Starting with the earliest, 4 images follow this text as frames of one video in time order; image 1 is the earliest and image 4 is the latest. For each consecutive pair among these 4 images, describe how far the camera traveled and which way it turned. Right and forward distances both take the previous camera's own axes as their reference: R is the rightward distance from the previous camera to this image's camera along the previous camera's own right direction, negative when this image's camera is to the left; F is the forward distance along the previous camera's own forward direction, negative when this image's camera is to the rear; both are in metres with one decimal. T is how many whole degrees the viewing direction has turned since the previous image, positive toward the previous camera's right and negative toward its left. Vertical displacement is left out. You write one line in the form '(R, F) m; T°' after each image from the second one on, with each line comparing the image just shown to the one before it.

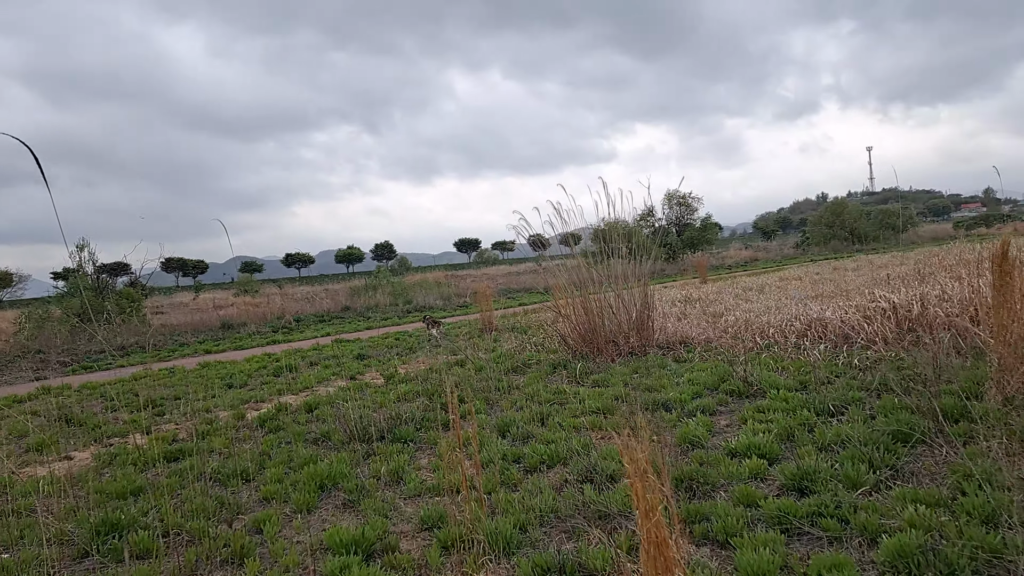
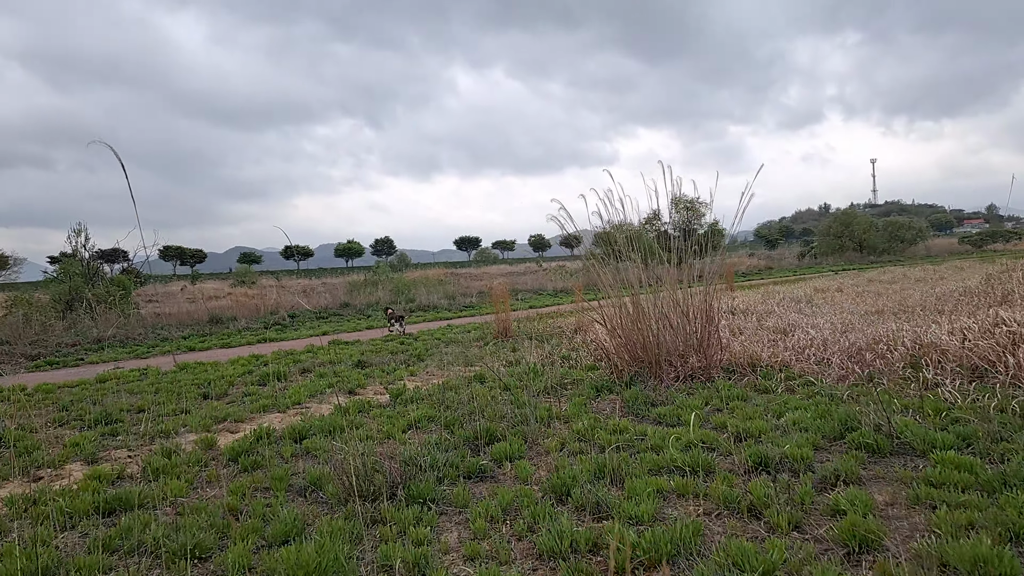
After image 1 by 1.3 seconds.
(-0.2, +1.0) m; 0°
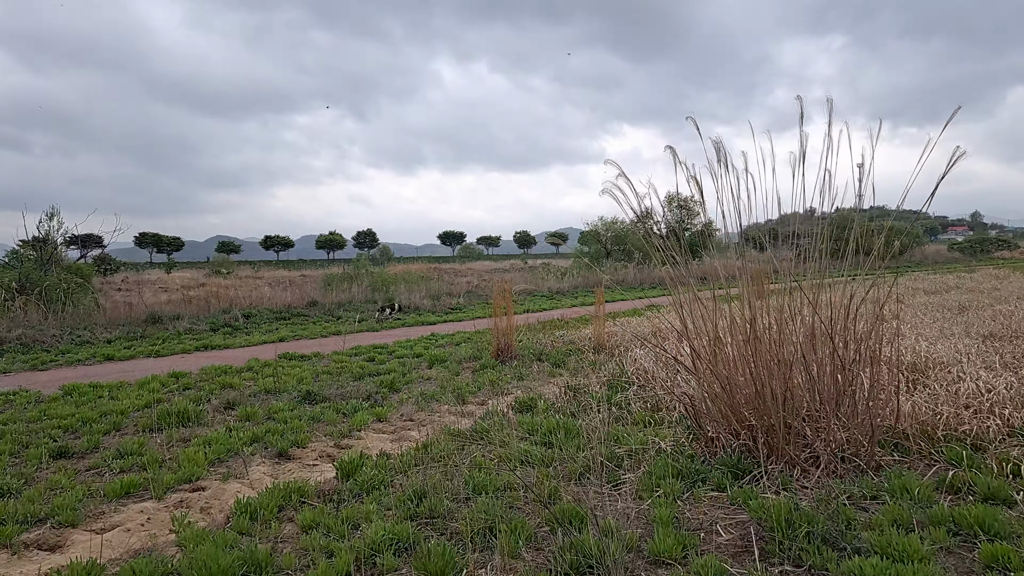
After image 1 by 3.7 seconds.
(-0.2, +1.8) m; +1°
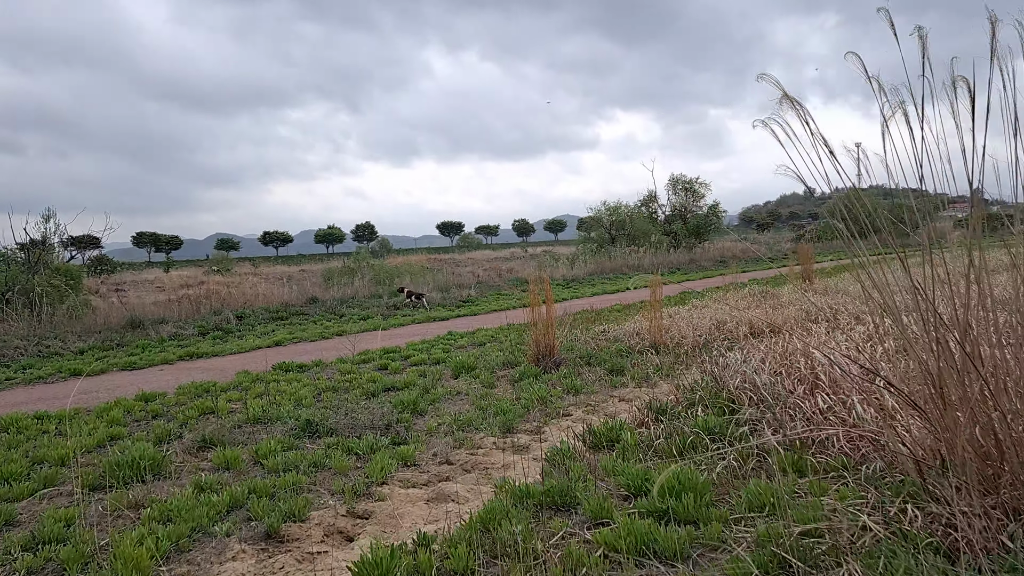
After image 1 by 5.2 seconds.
(-0.3, +1.1) m; 0°
